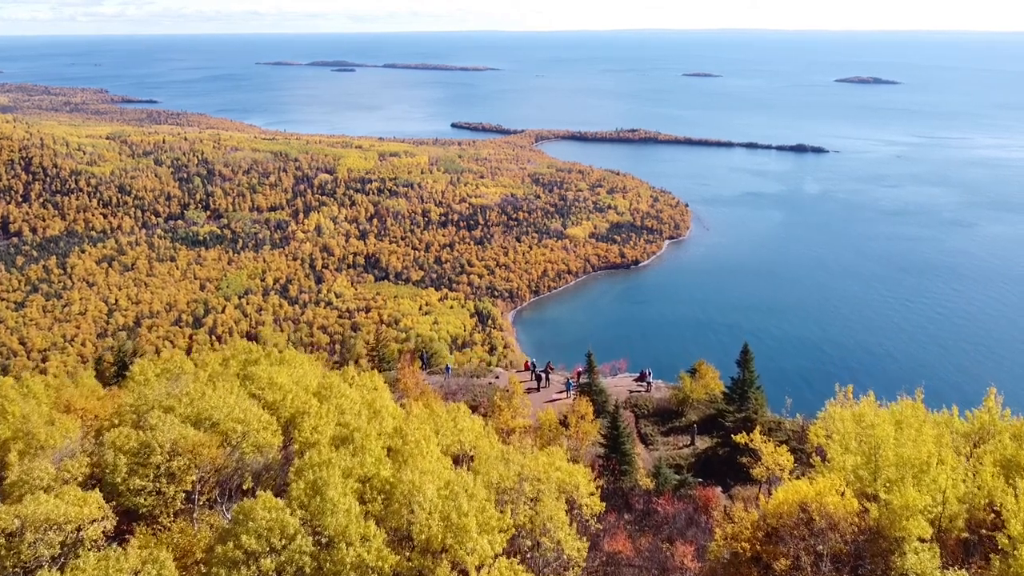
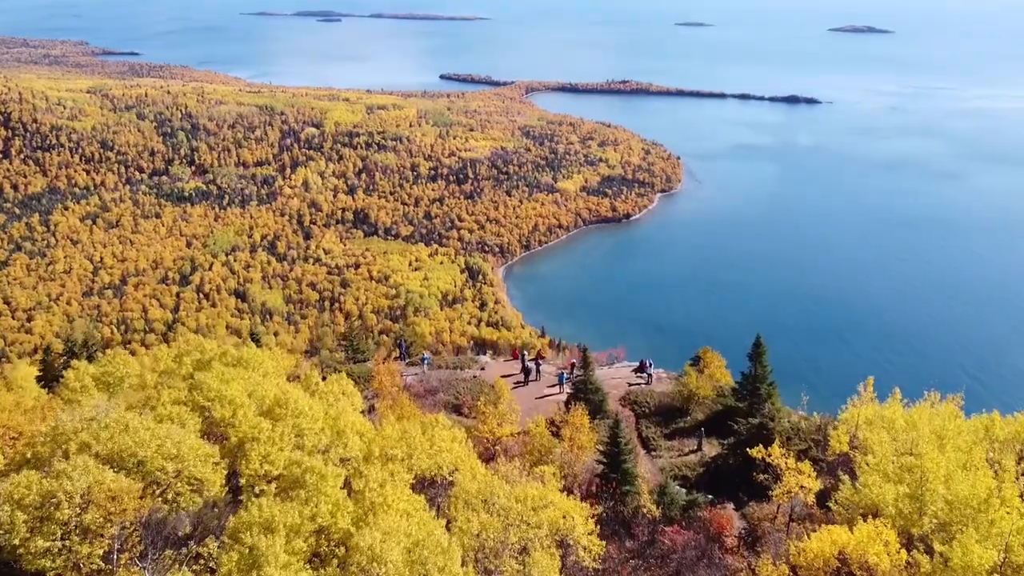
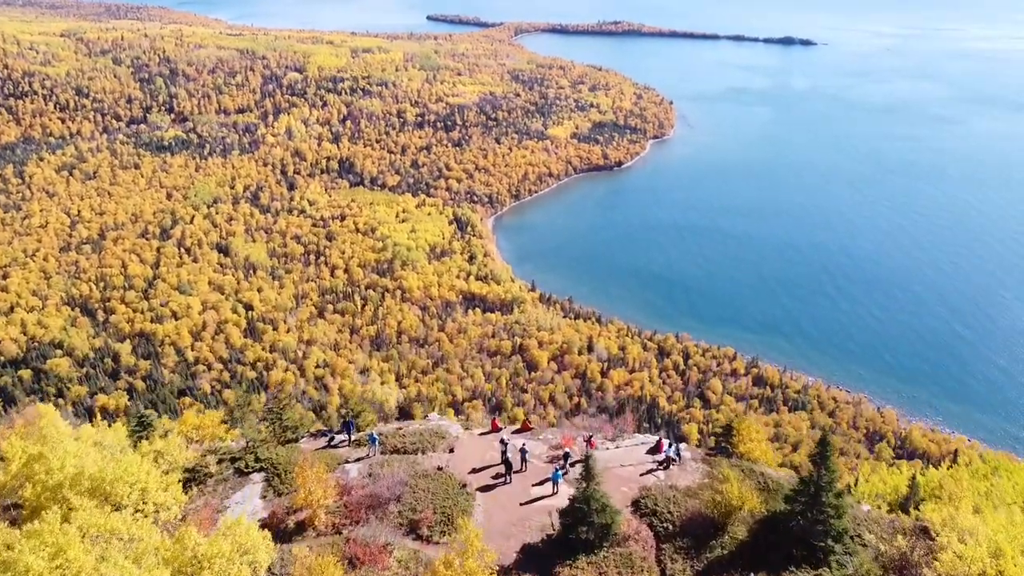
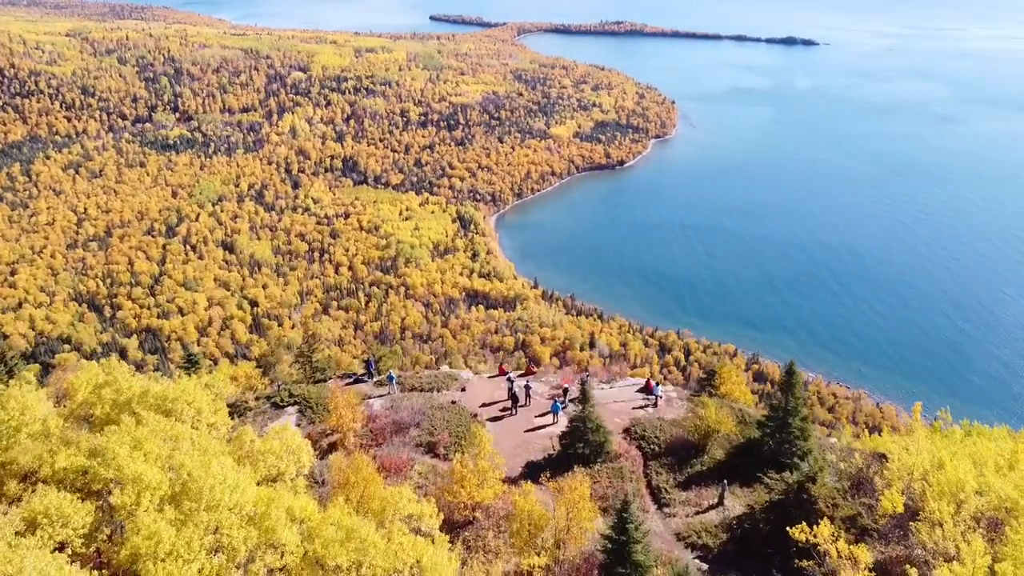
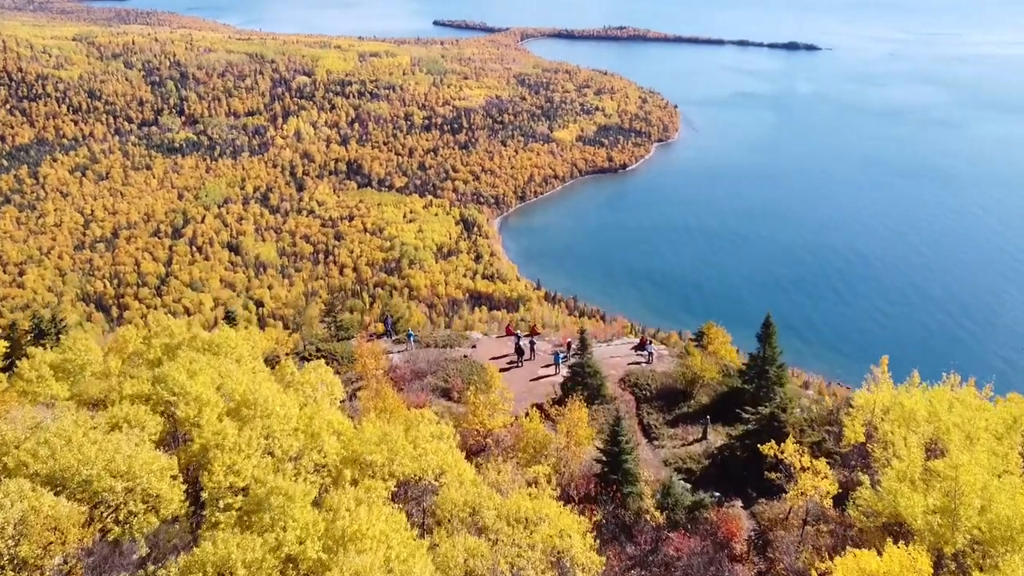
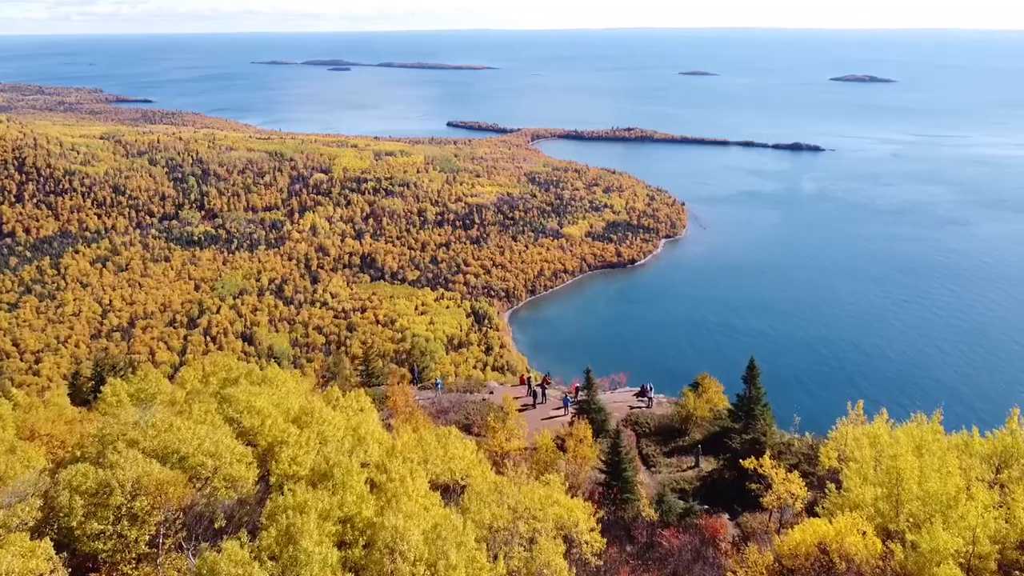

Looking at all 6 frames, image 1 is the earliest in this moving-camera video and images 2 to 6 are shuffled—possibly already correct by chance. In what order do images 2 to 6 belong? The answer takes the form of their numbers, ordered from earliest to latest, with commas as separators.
6, 2, 5, 4, 3
